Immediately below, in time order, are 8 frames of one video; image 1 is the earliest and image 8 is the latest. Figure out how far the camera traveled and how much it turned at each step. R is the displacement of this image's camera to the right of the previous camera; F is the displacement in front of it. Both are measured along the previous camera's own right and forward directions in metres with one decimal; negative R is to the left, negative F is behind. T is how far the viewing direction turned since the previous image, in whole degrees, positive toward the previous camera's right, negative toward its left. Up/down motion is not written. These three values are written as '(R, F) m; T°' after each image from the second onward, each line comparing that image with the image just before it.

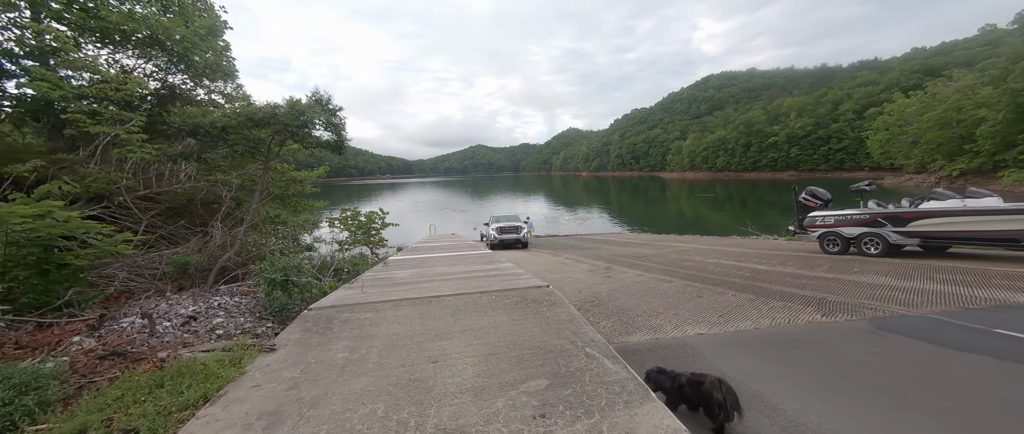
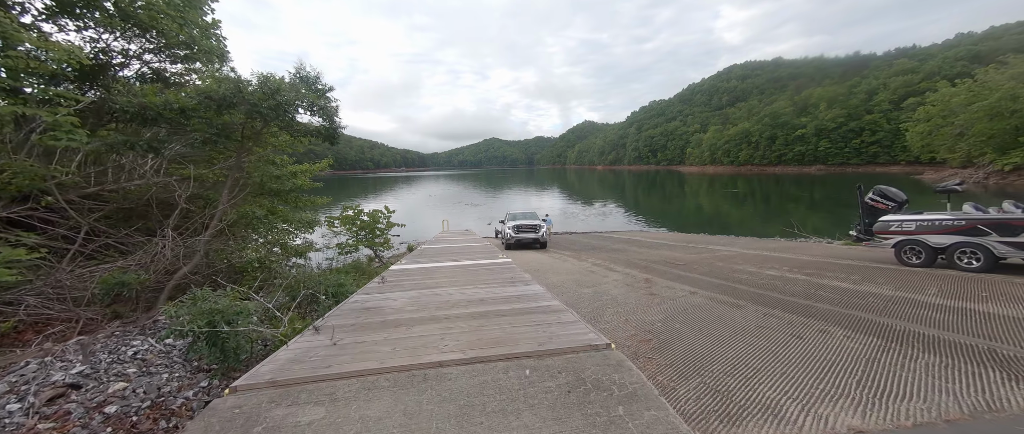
(-0.2, +1.2) m; -2°
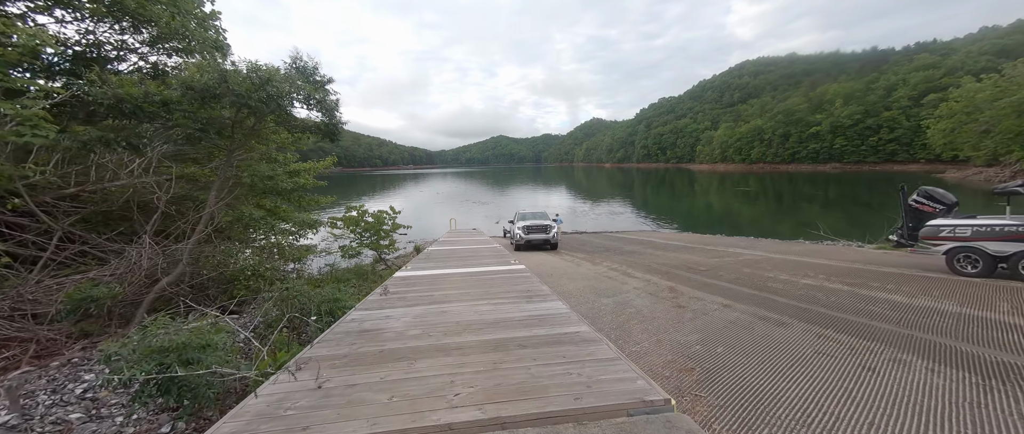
(-0.1, +0.5) m; -1°
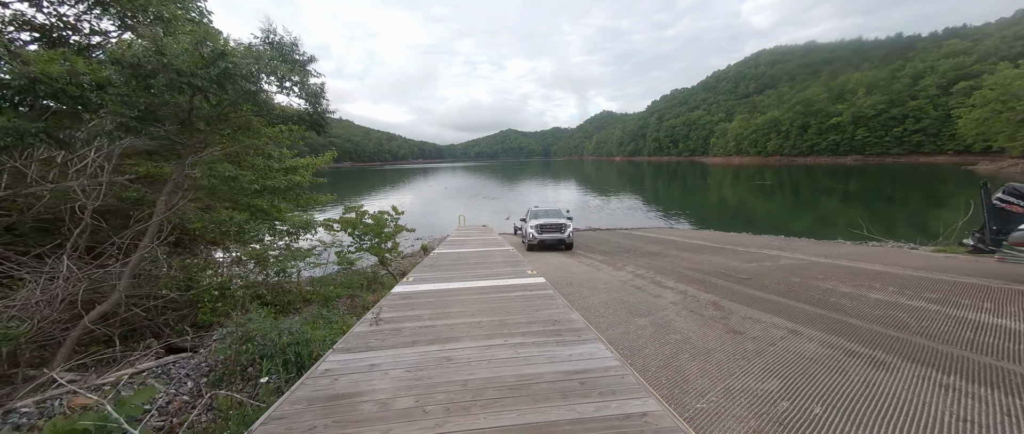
(-0.1, +0.9) m; -2°
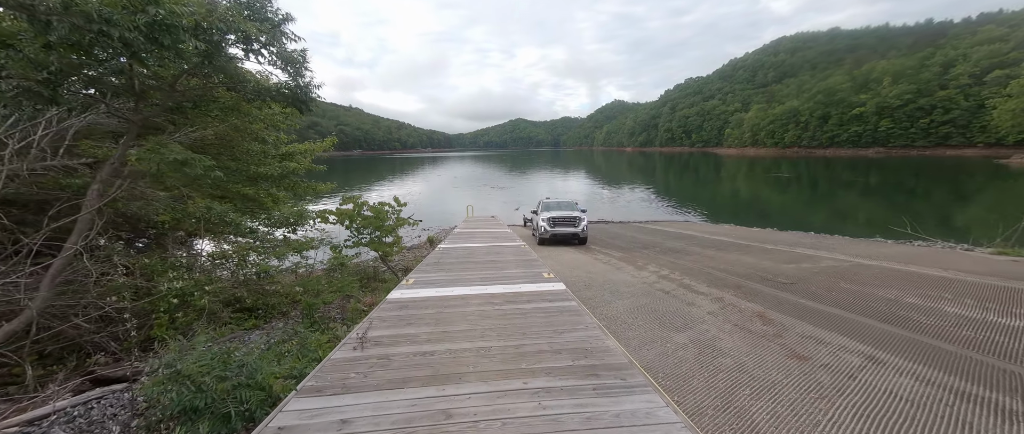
(-0.1, +0.8) m; -1°
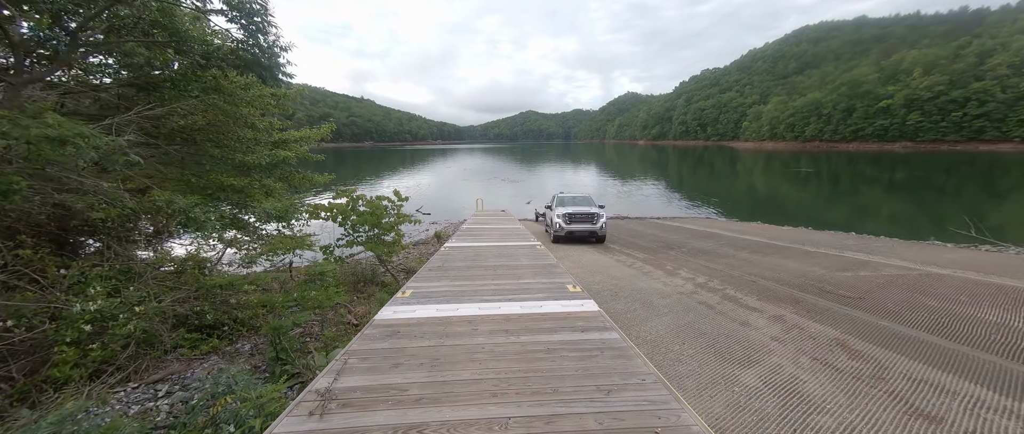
(-0.1, +0.9) m; -2°
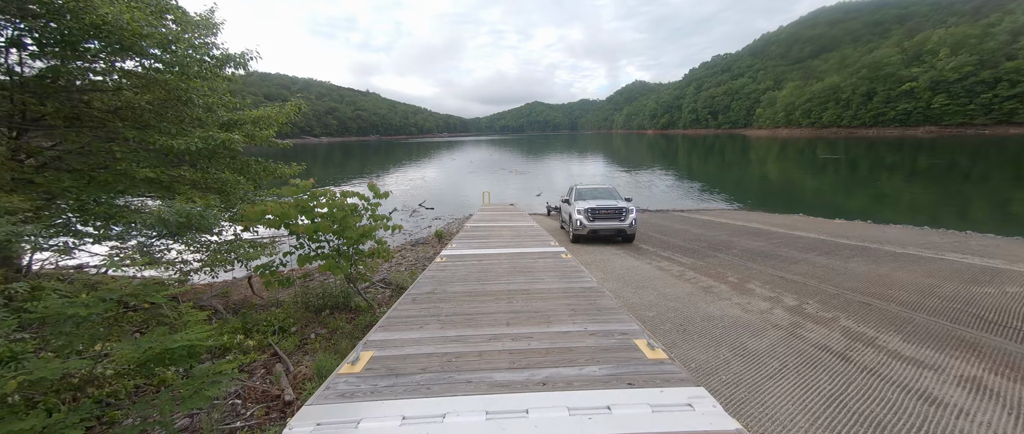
(-0.2, +1.9) m; -1°
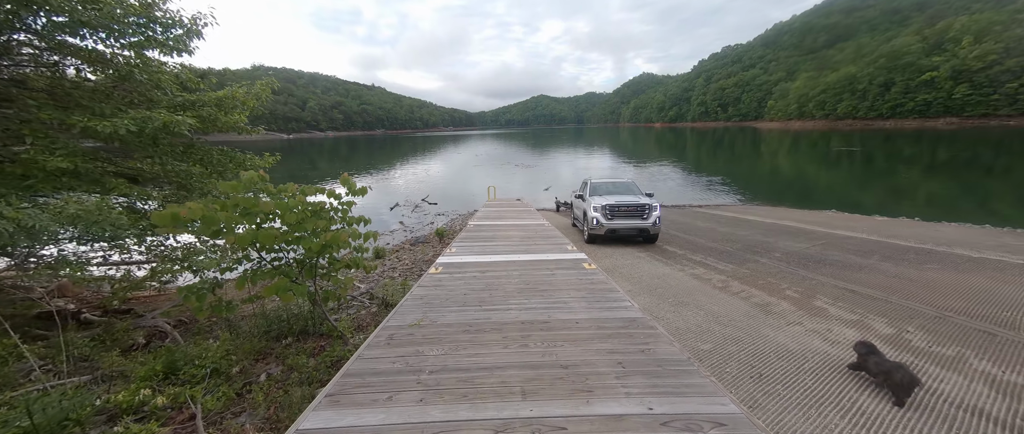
(-0.1, +1.1) m; -1°
